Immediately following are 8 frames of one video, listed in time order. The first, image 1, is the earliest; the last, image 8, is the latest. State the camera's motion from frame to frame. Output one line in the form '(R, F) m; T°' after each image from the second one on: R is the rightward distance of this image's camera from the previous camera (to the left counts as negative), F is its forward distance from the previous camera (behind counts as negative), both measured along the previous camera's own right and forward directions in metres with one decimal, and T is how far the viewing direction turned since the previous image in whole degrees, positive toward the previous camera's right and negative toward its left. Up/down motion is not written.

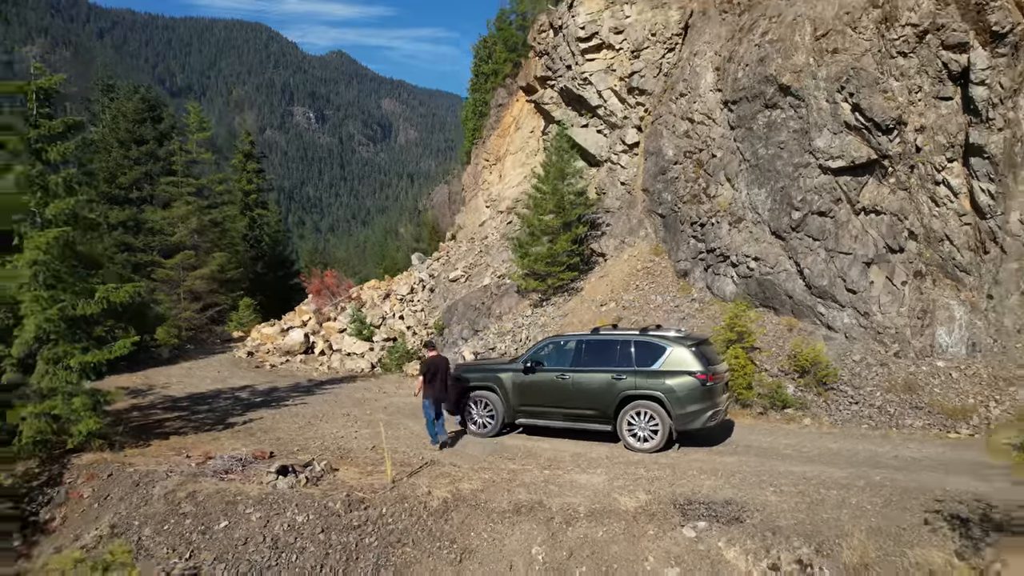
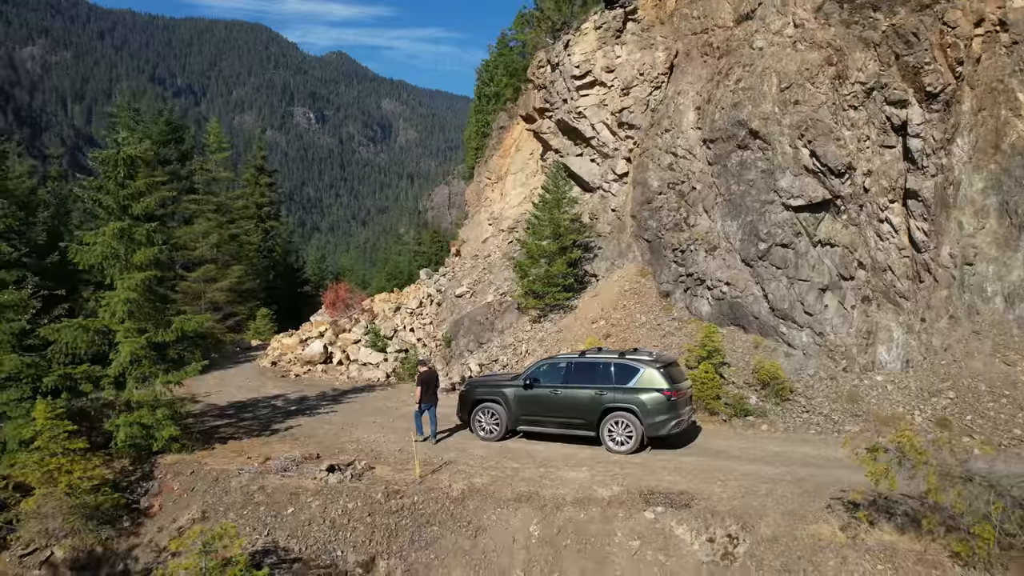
(0.0, -1.6) m; 0°
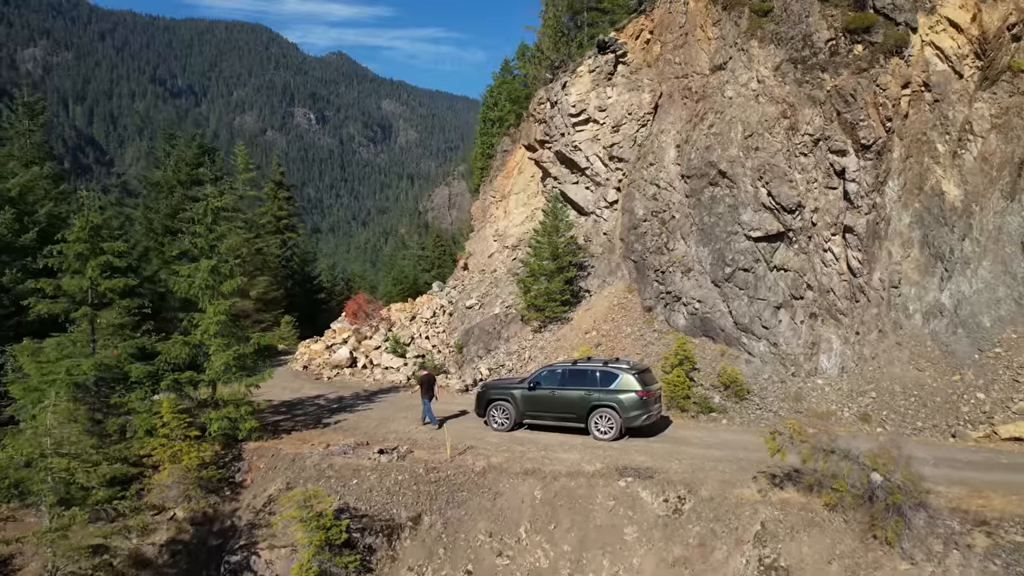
(-0.1, -2.3) m; 0°
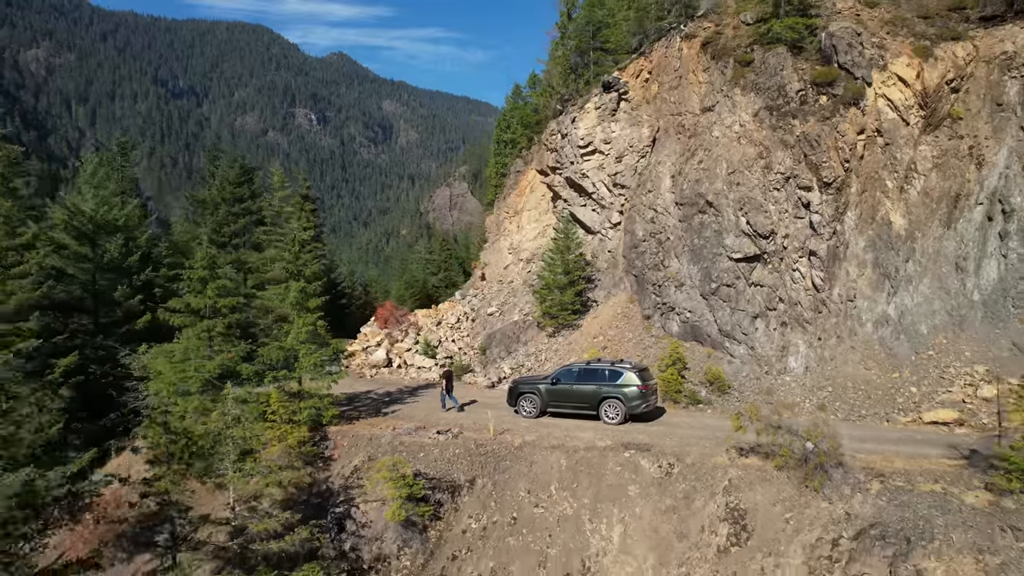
(-0.5, -2.8) m; 0°
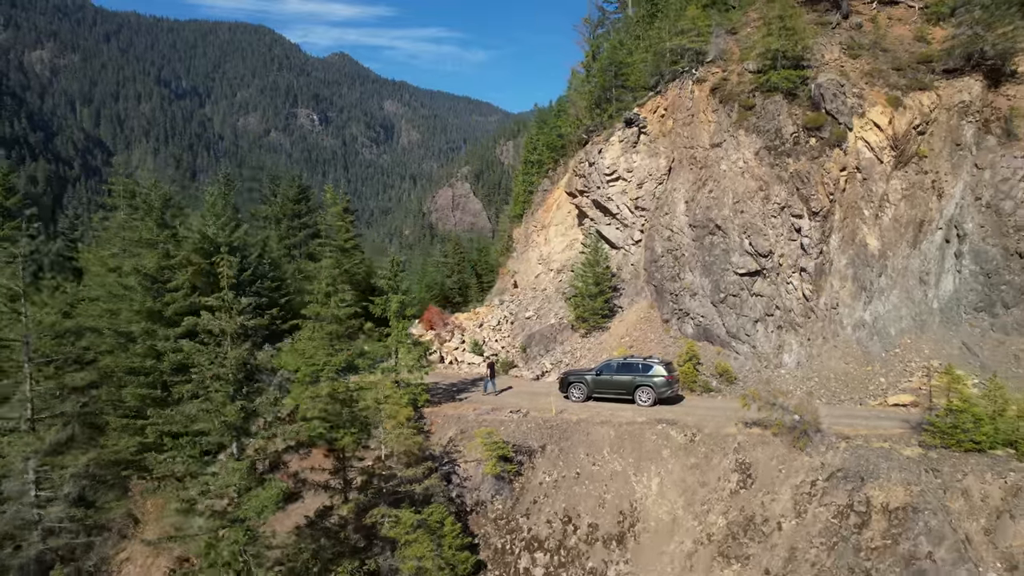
(-1.3, -3.7) m; 0°
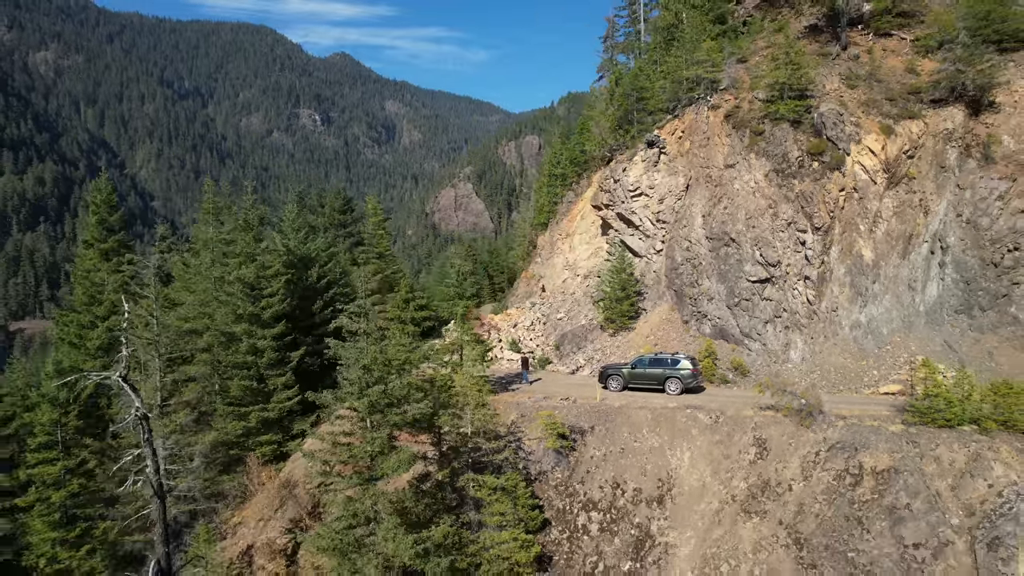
(-1.4, -3.1) m; 0°
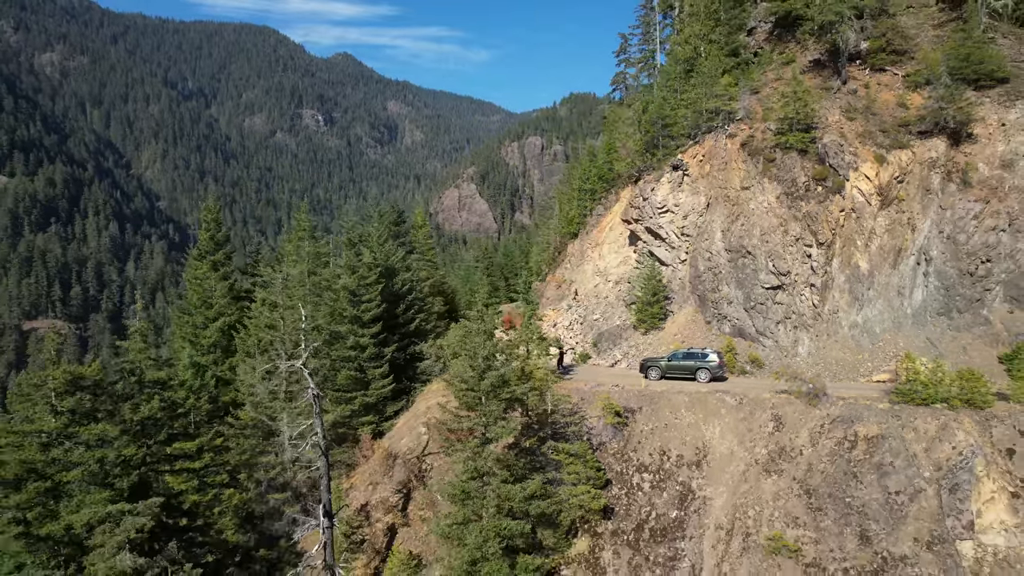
(-2.0, -4.4) m; 0°
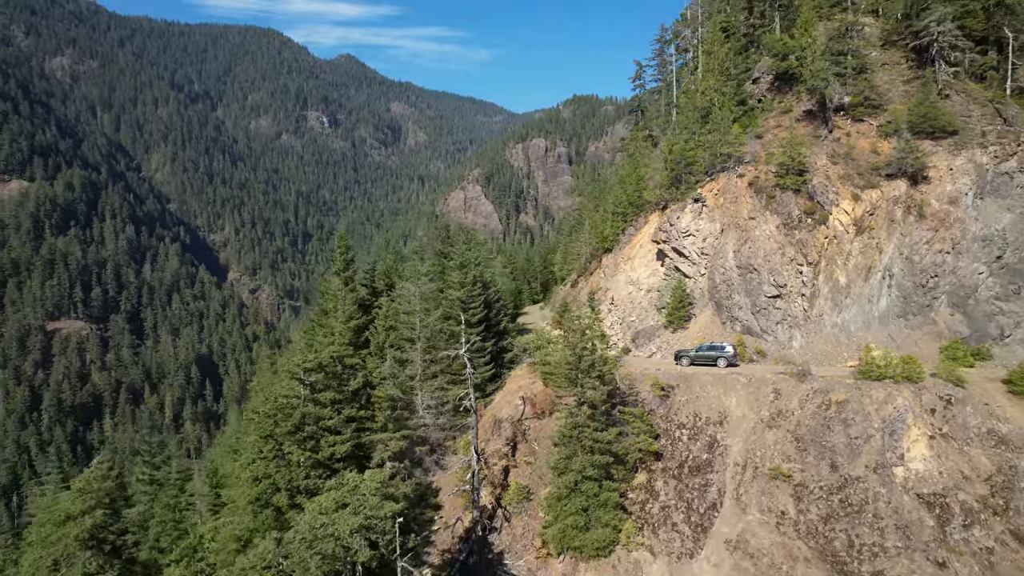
(-3.2, -8.8) m; 0°
